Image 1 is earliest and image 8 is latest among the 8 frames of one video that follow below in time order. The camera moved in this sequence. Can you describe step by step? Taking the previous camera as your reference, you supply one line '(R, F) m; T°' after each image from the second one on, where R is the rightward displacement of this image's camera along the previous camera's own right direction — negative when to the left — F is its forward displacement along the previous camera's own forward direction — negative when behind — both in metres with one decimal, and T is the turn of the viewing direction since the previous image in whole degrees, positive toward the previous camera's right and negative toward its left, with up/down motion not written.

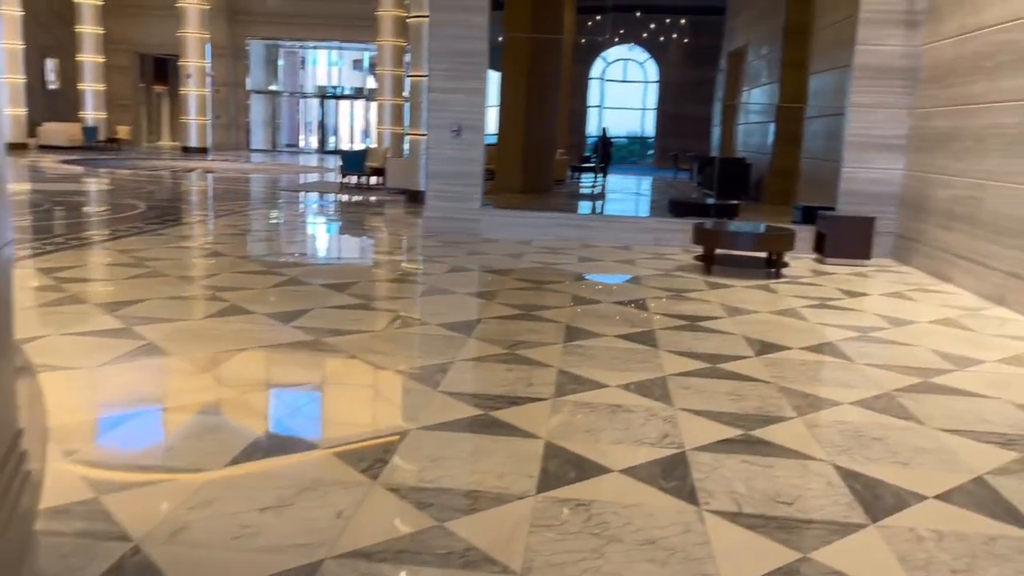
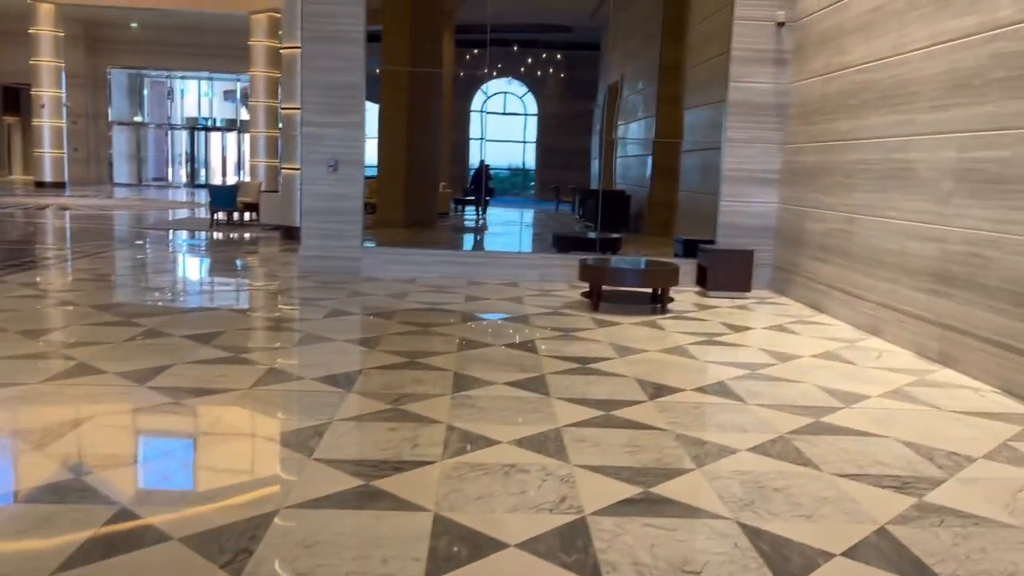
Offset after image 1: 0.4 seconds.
(0.0, +0.3) m; +8°
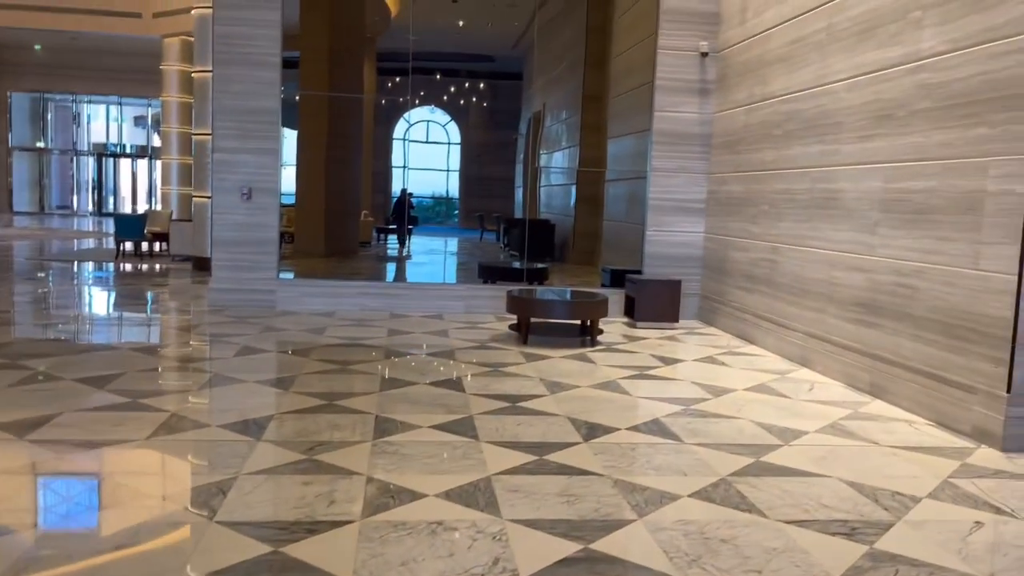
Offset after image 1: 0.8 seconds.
(0.0, +0.3) m; +5°
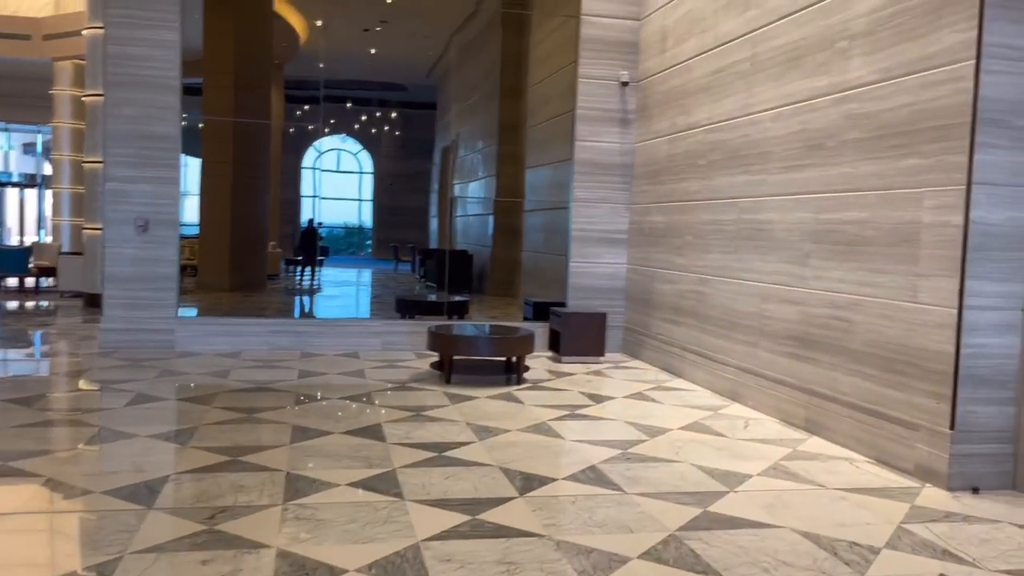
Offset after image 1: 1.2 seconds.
(-0.1, +0.3) m; +6°
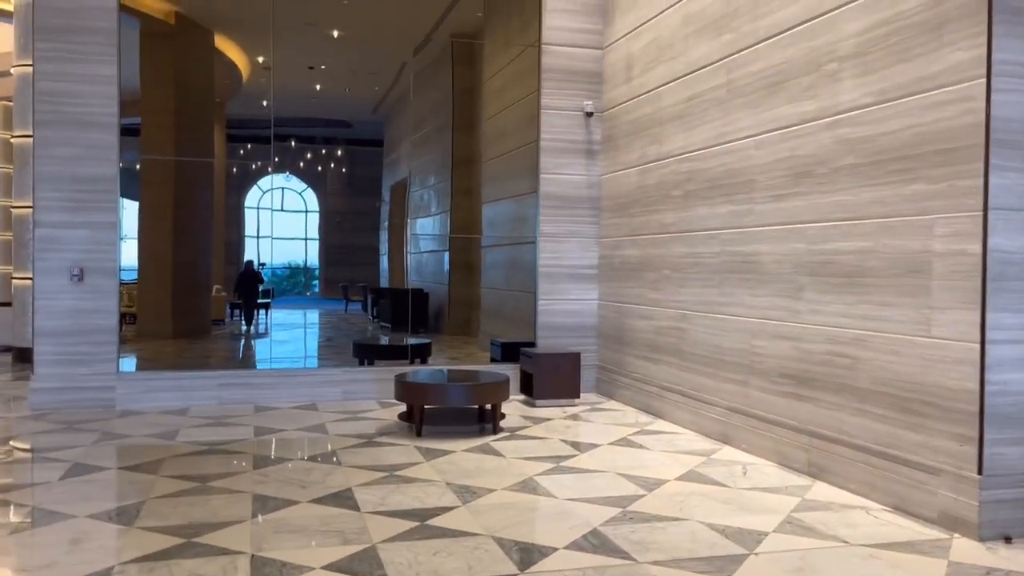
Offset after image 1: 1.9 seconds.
(-0.2, +0.4) m; +4°
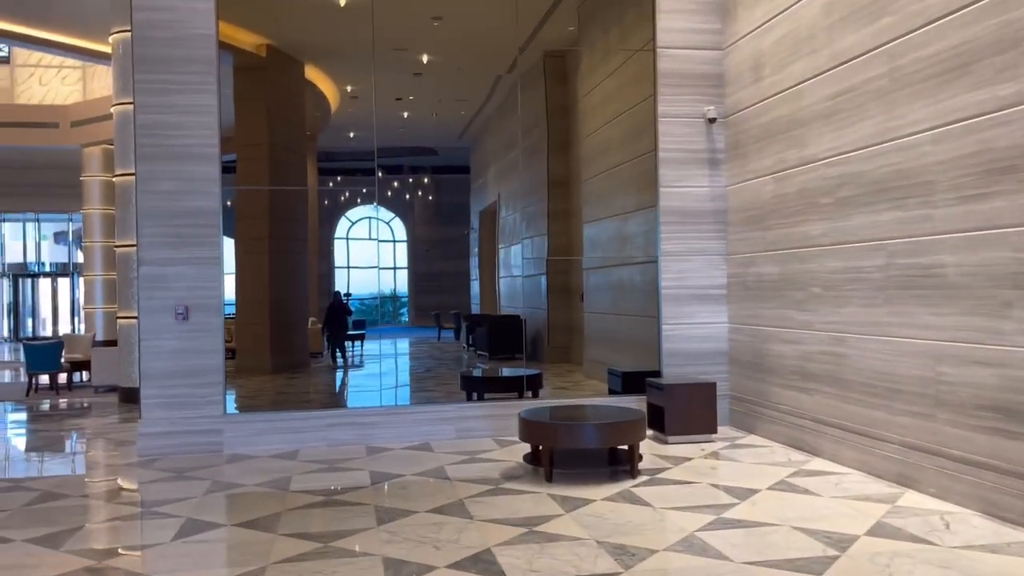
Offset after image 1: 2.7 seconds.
(-0.4, +0.6) m; -5°
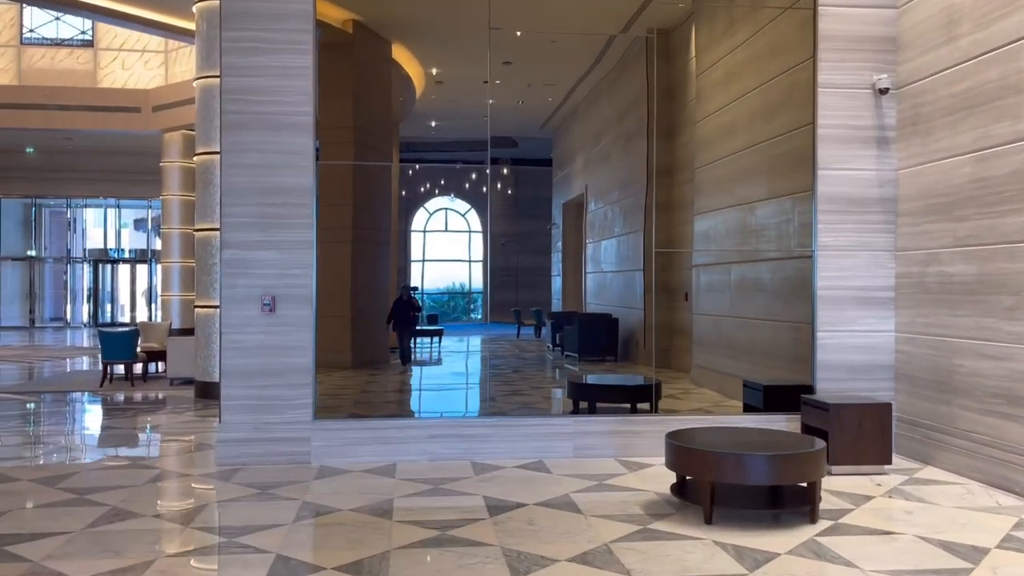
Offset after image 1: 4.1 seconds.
(-0.5, +1.0) m; -4°
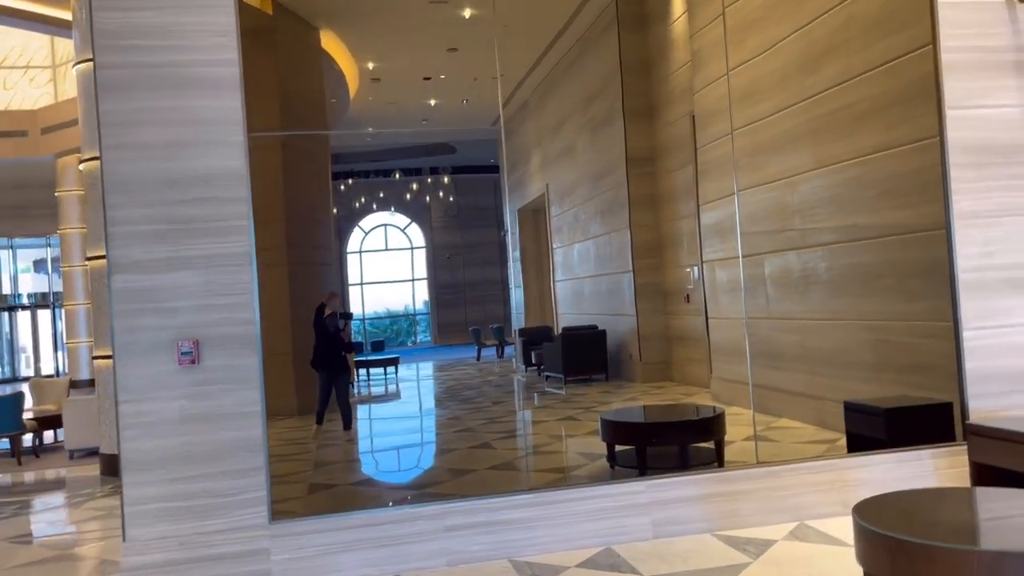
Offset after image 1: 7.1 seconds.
(-0.5, +1.9) m; +5°
